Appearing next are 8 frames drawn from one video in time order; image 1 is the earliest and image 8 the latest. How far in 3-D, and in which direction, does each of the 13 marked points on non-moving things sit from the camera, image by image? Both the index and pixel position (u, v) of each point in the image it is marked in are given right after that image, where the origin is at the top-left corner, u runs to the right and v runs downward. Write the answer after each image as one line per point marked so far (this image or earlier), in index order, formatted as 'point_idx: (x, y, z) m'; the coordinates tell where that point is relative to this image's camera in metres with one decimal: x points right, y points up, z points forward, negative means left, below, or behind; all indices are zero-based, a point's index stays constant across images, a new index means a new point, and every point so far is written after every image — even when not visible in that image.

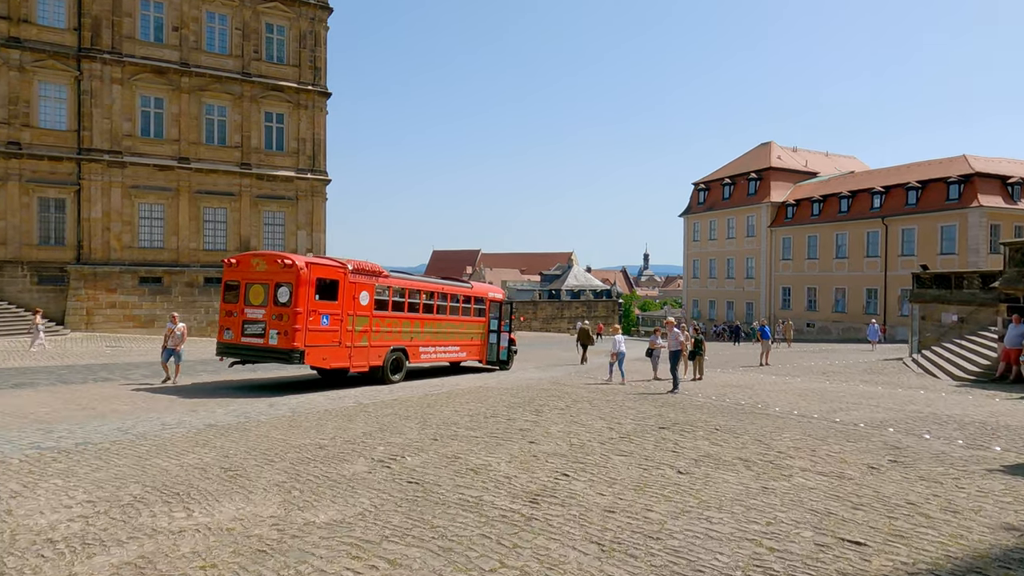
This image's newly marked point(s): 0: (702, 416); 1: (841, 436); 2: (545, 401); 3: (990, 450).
0: (+3.7, -2.5, +12.9) m
1: (+5.3, -2.4, +10.6) m
2: (+0.8, -2.7, +15.6) m
3: (+6.9, -2.3, +9.6) m
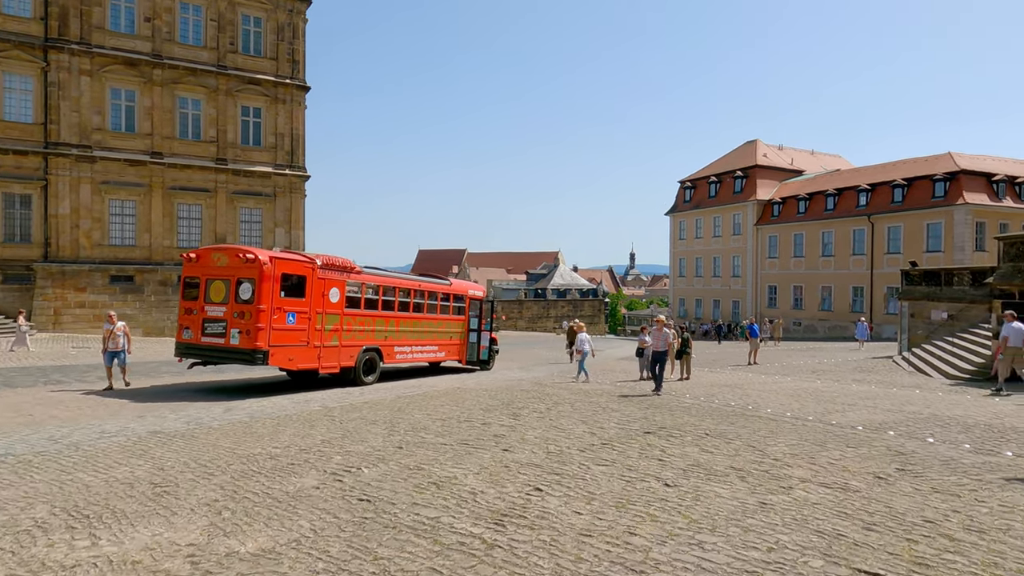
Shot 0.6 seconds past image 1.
0: (+3.3, -2.4, +12.1) m
1: (+4.9, -2.3, +9.8) m
2: (+0.3, -2.6, +14.7) m
3: (+6.5, -2.2, +8.8) m
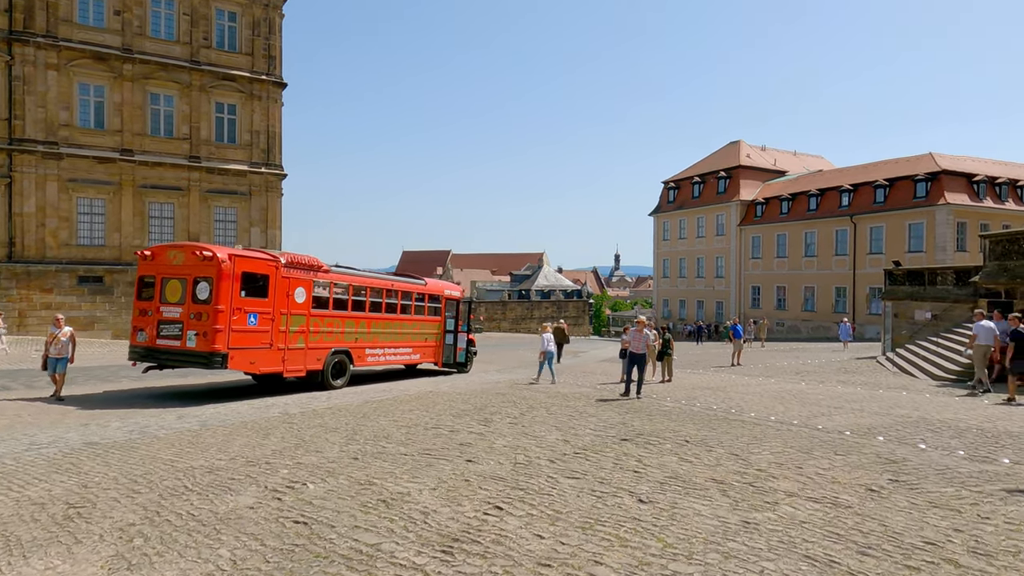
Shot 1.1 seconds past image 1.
0: (+2.8, -2.4, +11.5) m
1: (+4.4, -2.2, +9.2) m
2: (-0.3, -2.5, +14.1) m
3: (+6.0, -2.2, +8.3) m
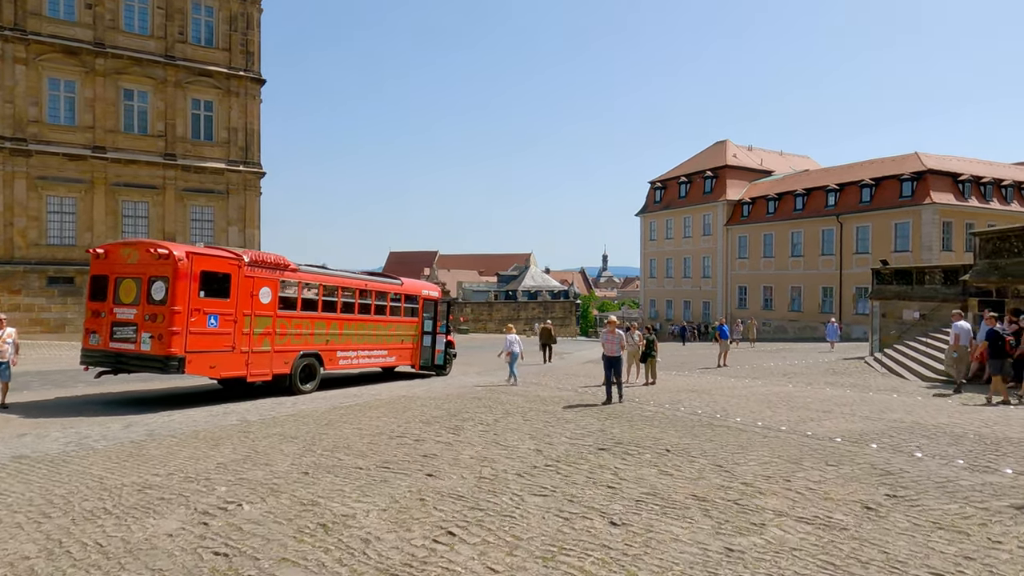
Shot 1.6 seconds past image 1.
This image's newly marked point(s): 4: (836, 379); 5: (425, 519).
0: (+2.3, -2.3, +10.8) m
1: (+4.0, -2.2, +8.6) m
2: (-0.8, -2.5, +13.3) m
3: (+5.6, -2.1, +7.7) m
4: (+9.6, -2.7, +19.8) m
5: (-0.8, -2.0, +5.9) m
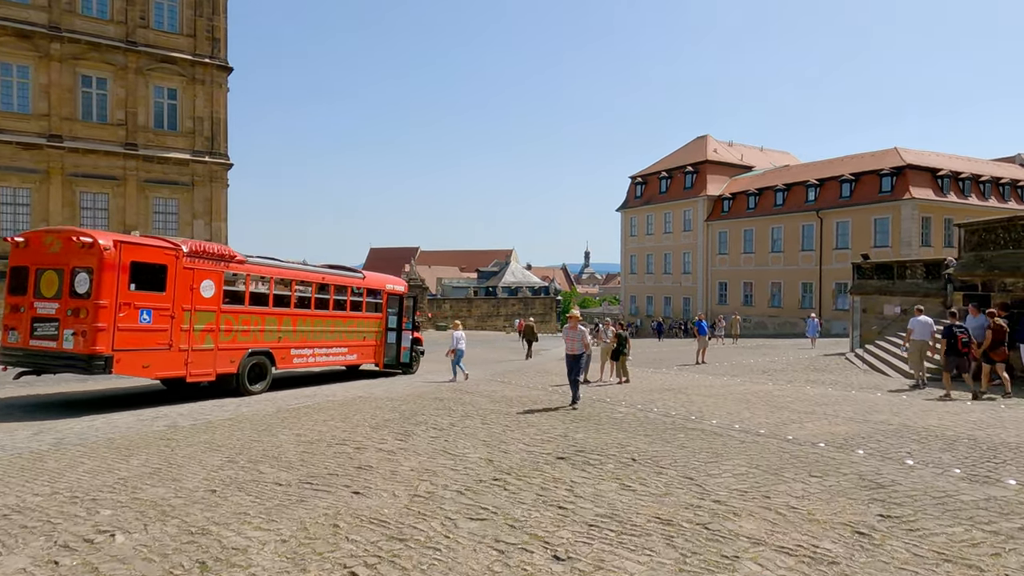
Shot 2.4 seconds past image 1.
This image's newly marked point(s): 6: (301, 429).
0: (+1.6, -2.2, +9.8) m
1: (+3.3, -2.1, +7.7) m
2: (-1.5, -2.4, +12.3) m
3: (+5.0, -2.0, +6.8) m
4: (+8.7, -2.5, +19.0) m
5: (-1.3, -1.9, +4.9) m
6: (-3.4, -2.3, +10.8) m
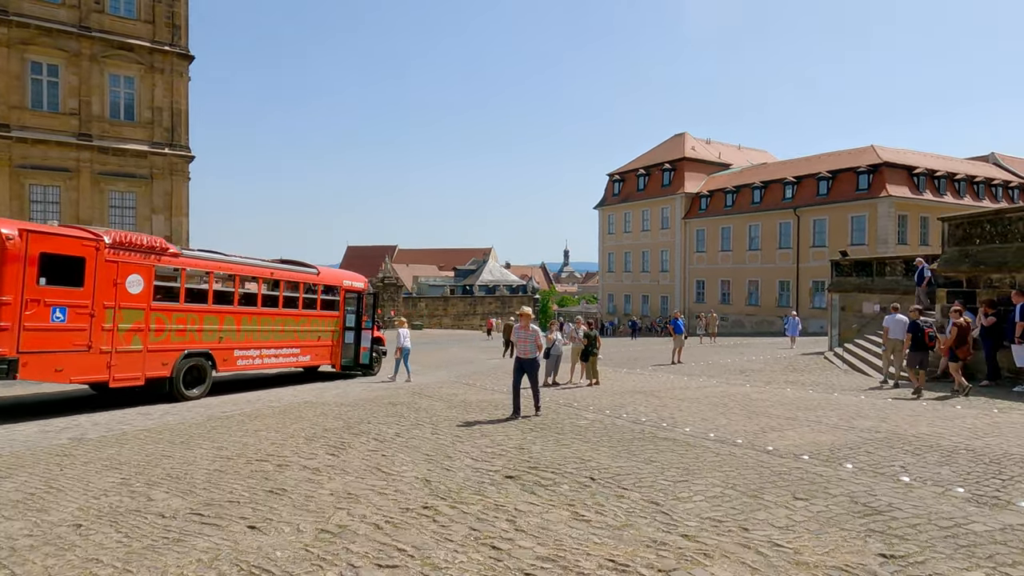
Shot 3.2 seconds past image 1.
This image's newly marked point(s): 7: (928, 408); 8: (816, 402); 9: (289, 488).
0: (+0.9, -2.1, +8.8) m
1: (+2.7, -2.0, +6.7) m
2: (-2.3, -2.3, +11.1) m
3: (+4.4, -1.9, +5.8) m
4: (+7.8, -2.4, +18.2) m
5: (-1.9, -1.9, +3.7) m
6: (-4.1, -2.2, +9.6) m
7: (+7.2, -2.1, +11.5) m
8: (+6.0, -2.2, +13.1) m
9: (-2.3, -2.1, +6.9) m
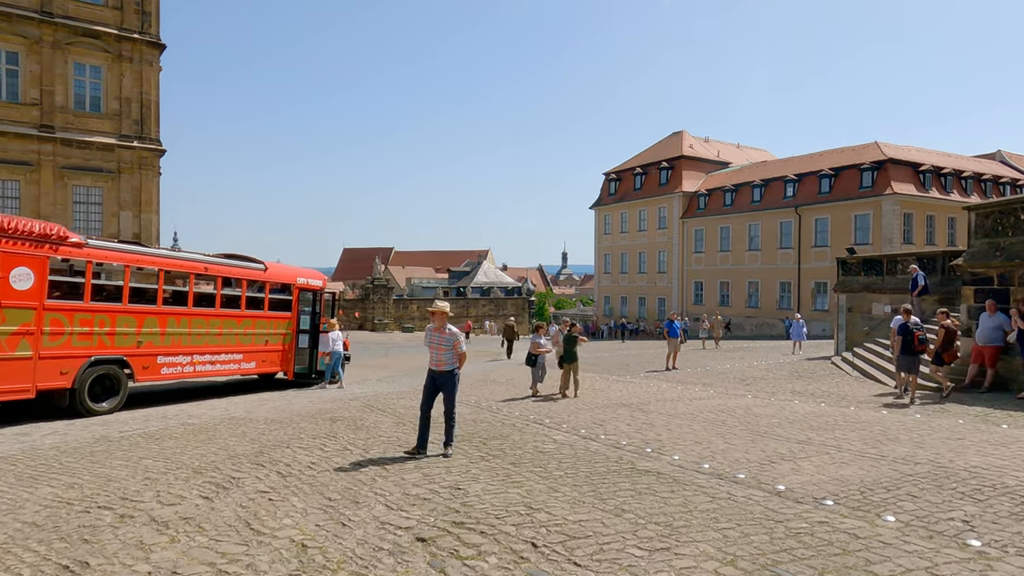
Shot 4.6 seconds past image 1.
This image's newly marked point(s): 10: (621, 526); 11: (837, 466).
0: (+0.3, -2.0, +6.7) m
1: (+2.0, -1.9, +4.6) m
2: (-3.0, -2.2, +9.1) m
3: (+3.7, -1.8, +3.8) m
4: (+7.1, -2.4, +16.1) m
5: (-2.5, -1.8, +1.6) m
6: (-4.8, -2.1, +7.5) m
7: (+6.5, -2.0, +9.4) m
8: (+5.3, -2.2, +11.0) m
9: (-3.0, -2.0, +4.9) m
10: (+0.8, -2.0, +5.5) m
11: (+3.7, -2.0, +7.6) m
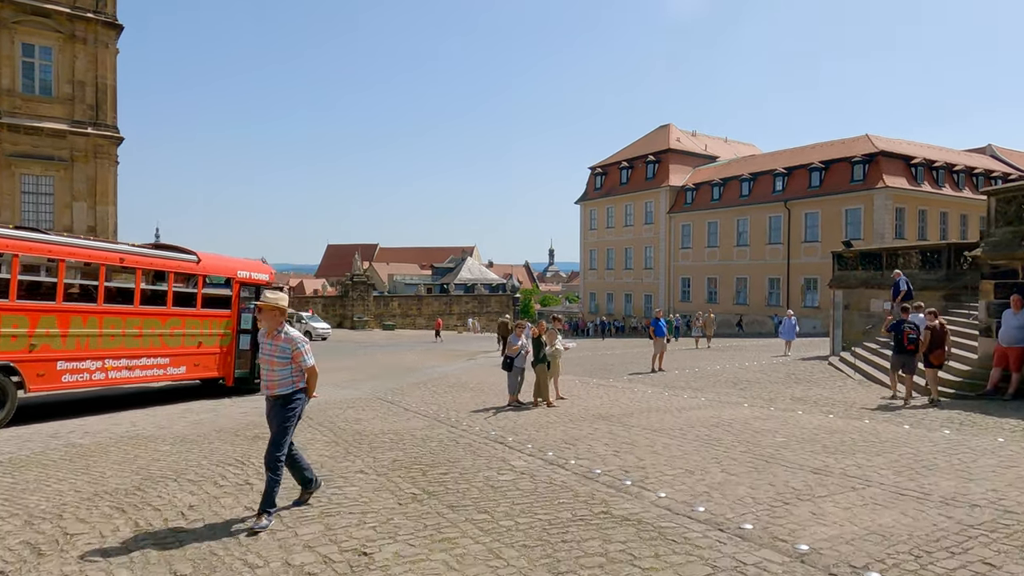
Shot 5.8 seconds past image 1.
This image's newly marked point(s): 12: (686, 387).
0: (-0.3, -1.9, +4.9) m
1: (+1.5, -1.8, +2.8) m
2: (-3.6, -2.1, +7.2) m
3: (+3.3, -1.8, +2.0) m
4: (+6.3, -2.3, +14.4) m
5: (-3.0, -1.7, -0.2) m
6: (-5.4, -2.0, +5.6) m
7: (+5.9, -1.9, +7.7) m
8: (+4.7, -2.1, +9.3) m
9: (-3.5, -1.9, +3.0) m
10: (+0.3, -1.9, +3.7) m
11: (+3.1, -1.9, +5.9) m
12: (+4.0, -2.4, +16.0) m
